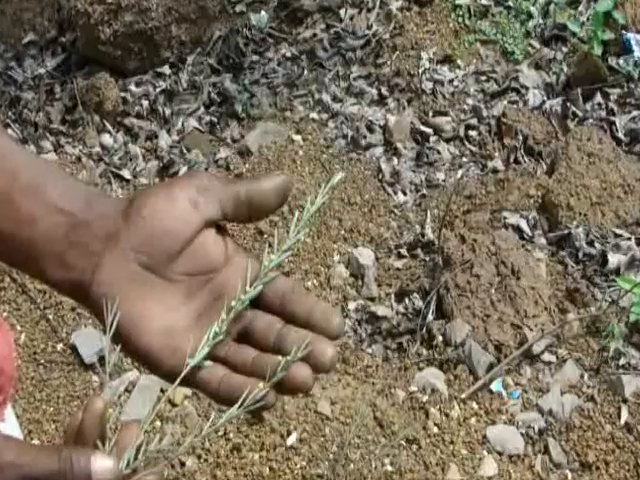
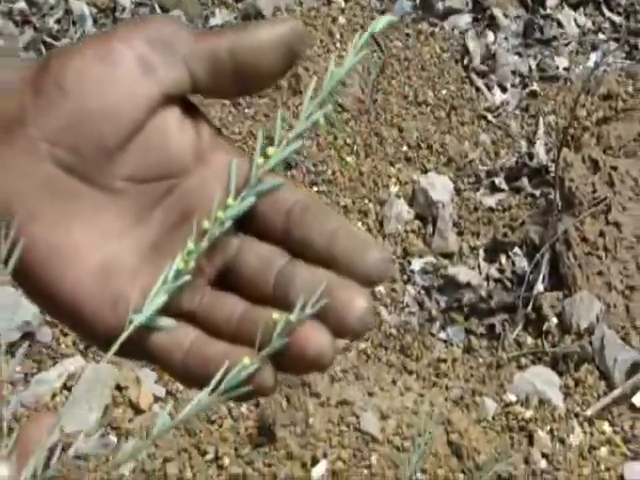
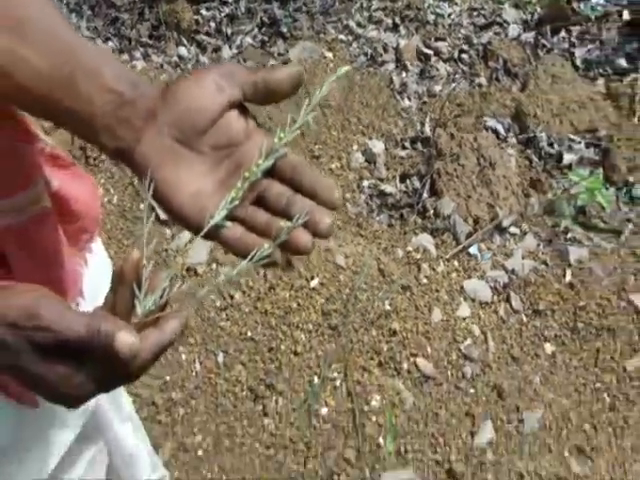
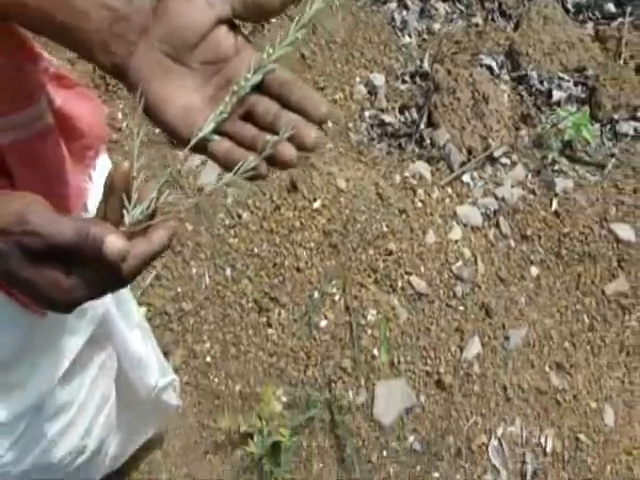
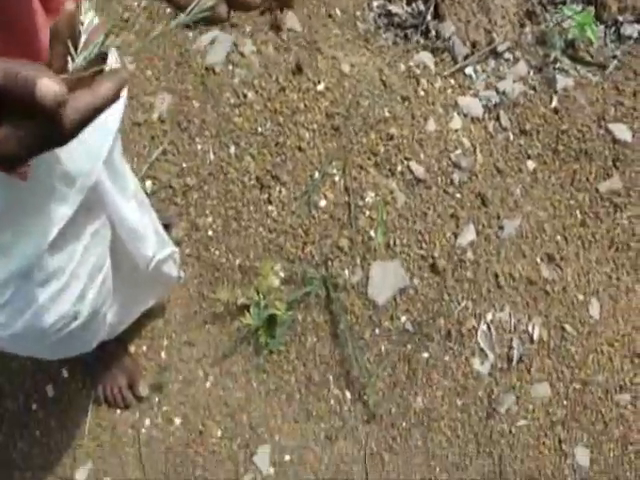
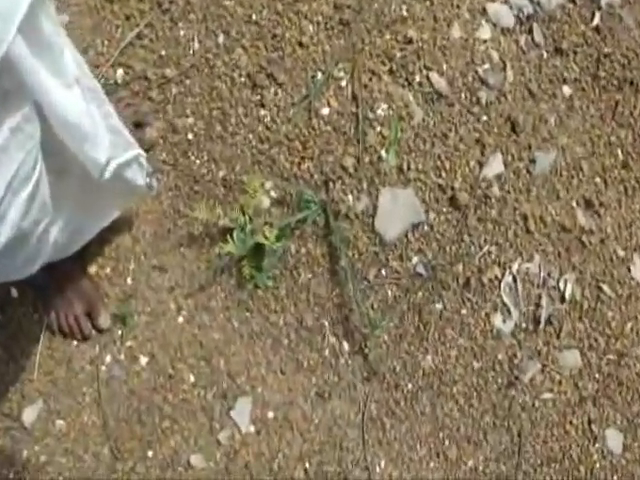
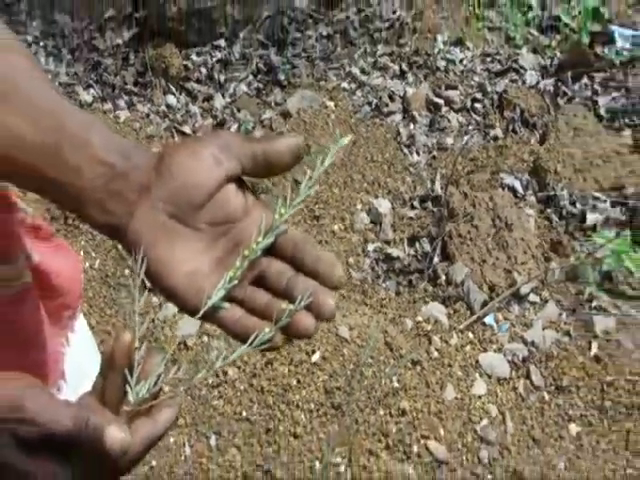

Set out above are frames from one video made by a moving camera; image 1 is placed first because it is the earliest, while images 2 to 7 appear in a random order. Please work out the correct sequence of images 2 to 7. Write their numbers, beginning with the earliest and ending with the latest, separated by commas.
2, 7, 3, 4, 5, 6
